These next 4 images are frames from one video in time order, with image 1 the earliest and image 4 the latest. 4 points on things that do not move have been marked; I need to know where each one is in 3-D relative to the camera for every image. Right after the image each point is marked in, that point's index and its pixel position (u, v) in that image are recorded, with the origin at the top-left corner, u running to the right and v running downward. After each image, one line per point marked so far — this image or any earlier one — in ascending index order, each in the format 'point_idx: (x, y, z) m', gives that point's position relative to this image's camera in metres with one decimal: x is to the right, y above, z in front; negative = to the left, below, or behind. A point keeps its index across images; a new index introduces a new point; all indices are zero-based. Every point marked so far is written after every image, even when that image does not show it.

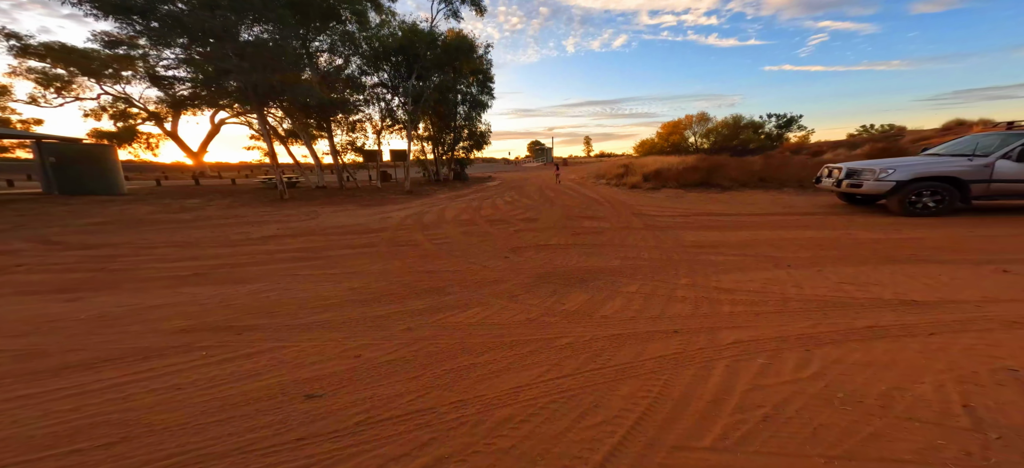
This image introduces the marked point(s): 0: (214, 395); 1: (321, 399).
0: (-1.3, -0.7, +1.8) m
1: (-0.9, -0.7, +1.9) m
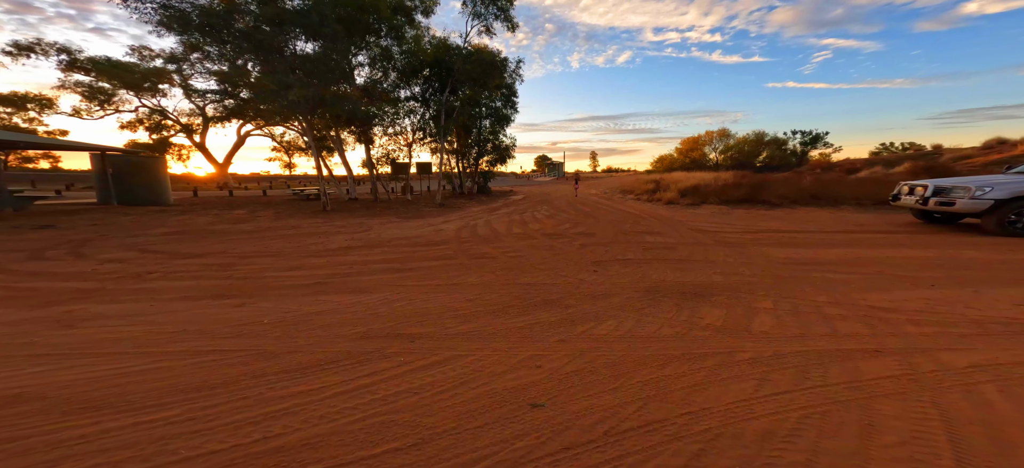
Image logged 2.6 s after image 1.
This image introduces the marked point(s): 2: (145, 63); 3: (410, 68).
0: (-0.3, -0.8, +1.9) m
1: (+0.2, -0.8, +1.9) m
2: (-14.0, +6.5, +16.1) m
3: (-3.9, +6.4, +16.1) m
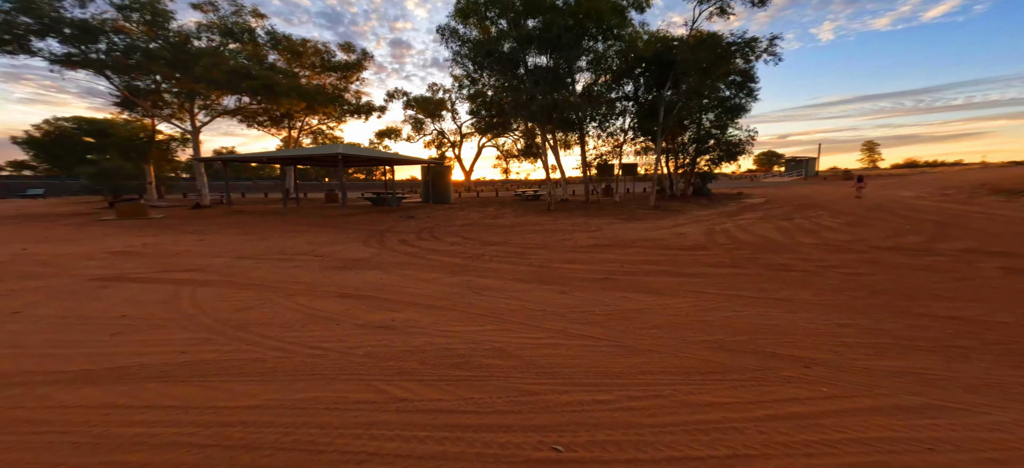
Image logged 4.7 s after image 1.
0: (+2.3, -0.8, +1.0) m
1: (+2.7, -0.9, +0.8) m
2: (-1.0, +6.9, +20.3) m
3: (+7.4, +6.3, +14.8) m
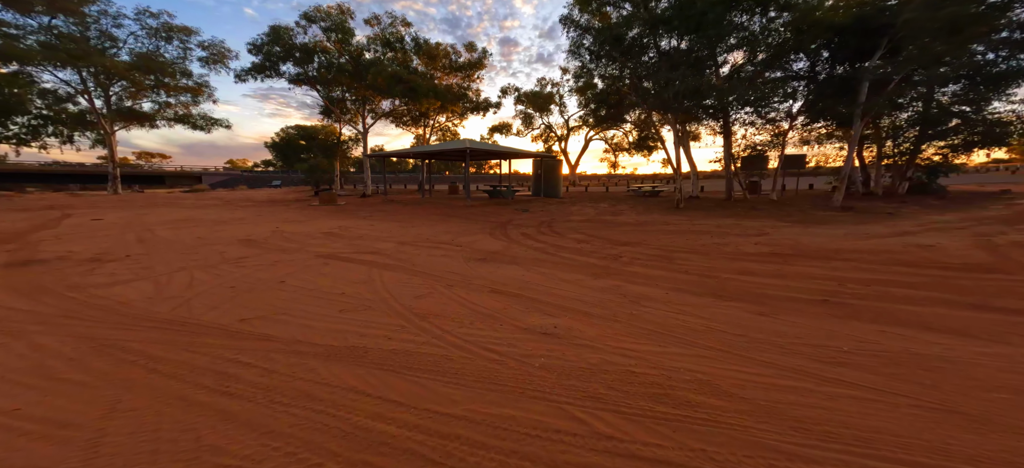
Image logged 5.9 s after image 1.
0: (+4.7, -1.3, -2.2) m
1: (+5.0, -1.3, -2.5) m
2: (+7.3, +6.7, +17.1) m
3: (+13.8, +5.7, +9.4) m
